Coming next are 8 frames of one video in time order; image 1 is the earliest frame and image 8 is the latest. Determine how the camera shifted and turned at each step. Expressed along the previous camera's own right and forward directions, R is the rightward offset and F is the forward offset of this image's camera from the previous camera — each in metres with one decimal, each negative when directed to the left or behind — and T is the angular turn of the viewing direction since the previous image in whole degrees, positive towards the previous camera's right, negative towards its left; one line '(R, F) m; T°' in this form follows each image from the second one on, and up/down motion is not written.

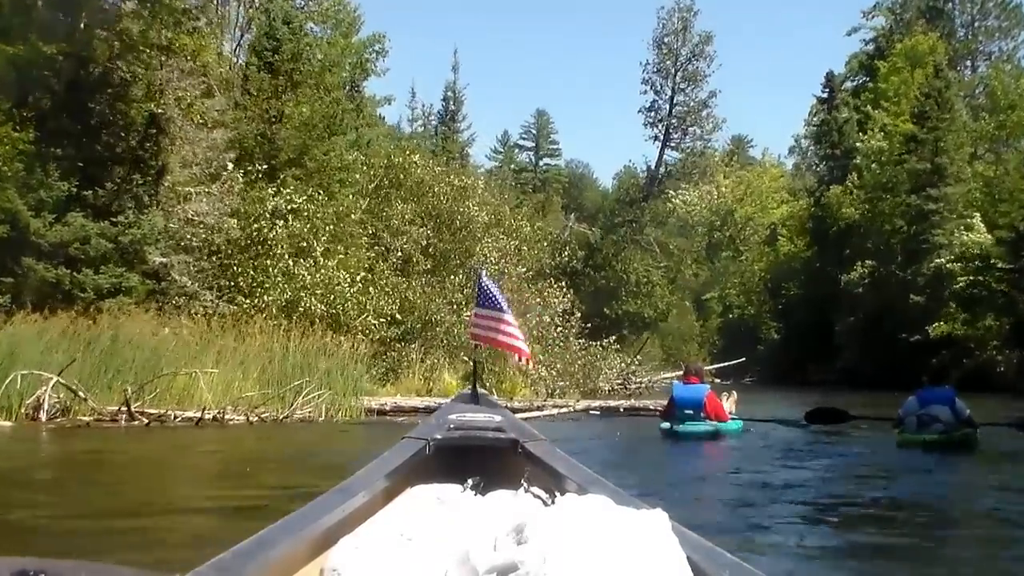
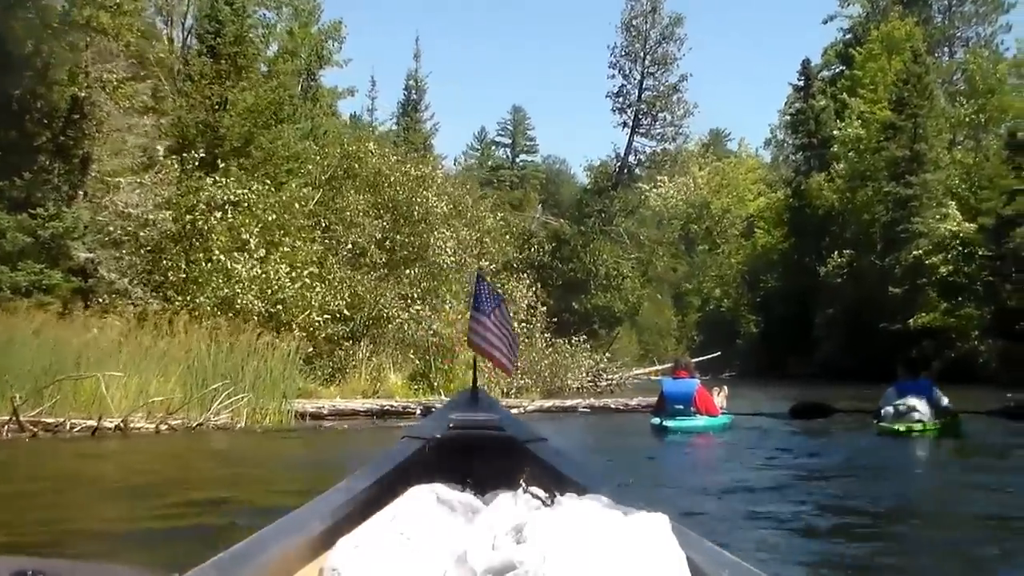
(+0.4, +1.3) m; +1°
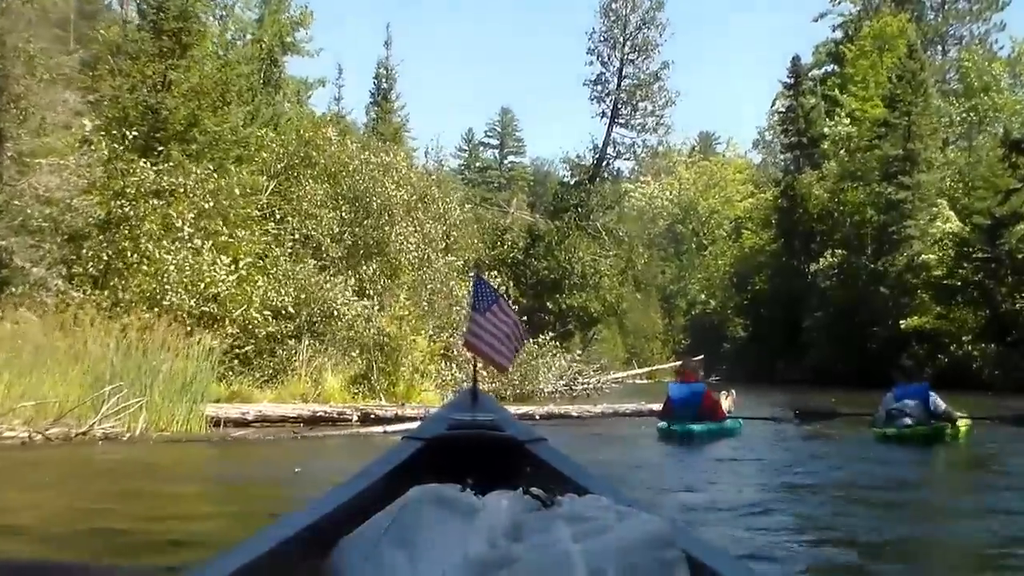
(+0.4, +1.6) m; 0°
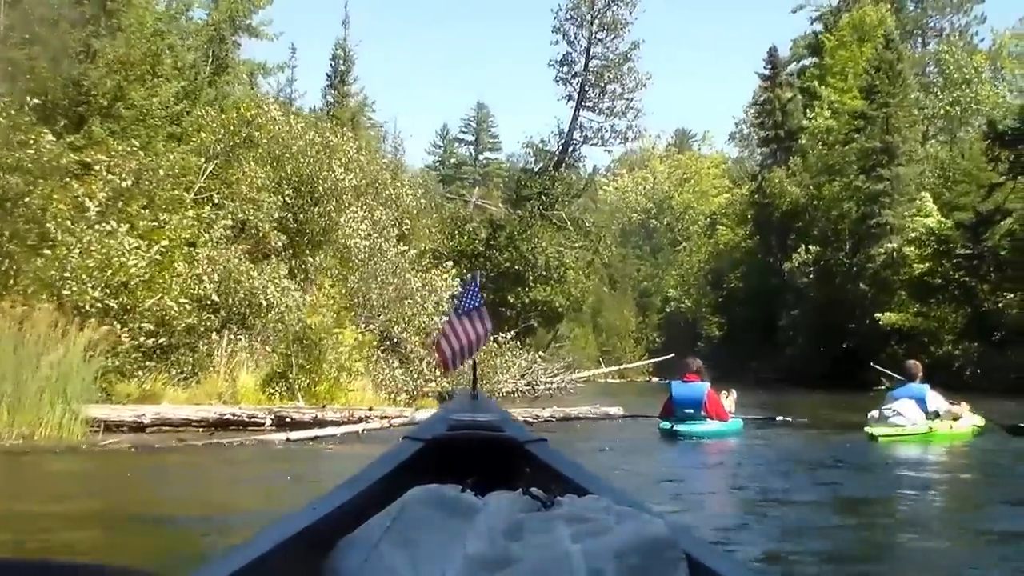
(+0.3, +1.6) m; +1°
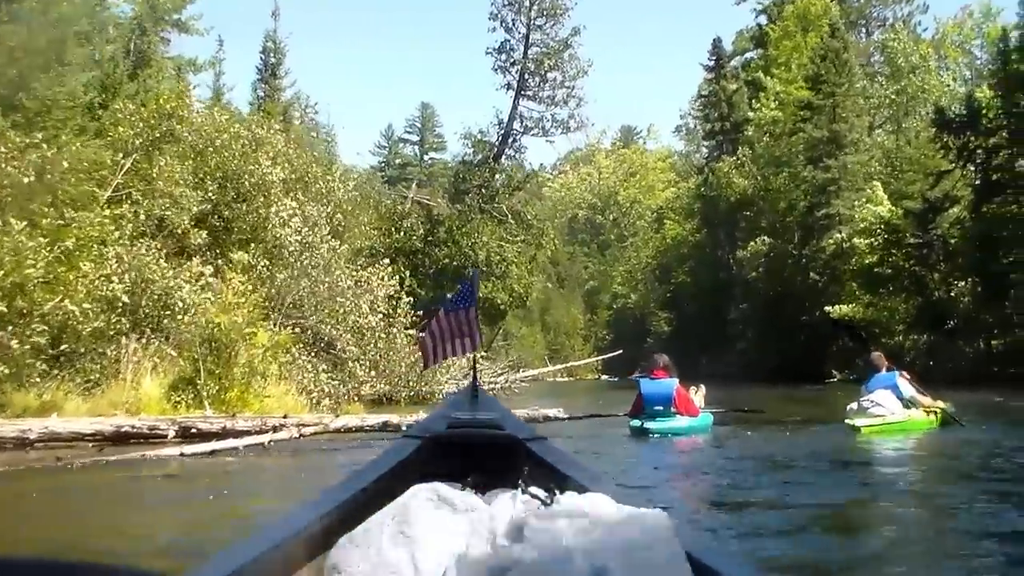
(+0.2, +1.0) m; +2°
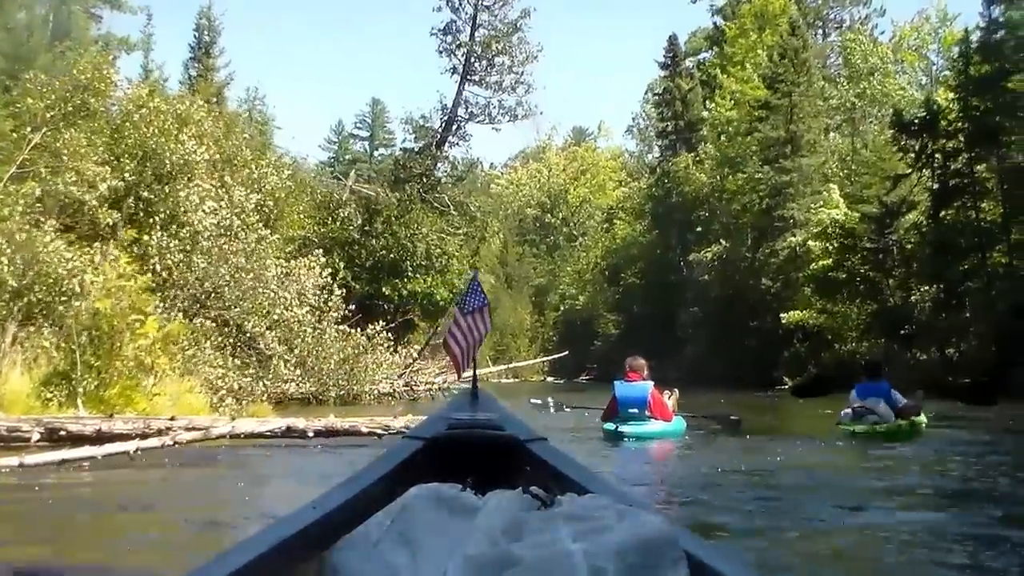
(+0.1, +1.4) m; +2°
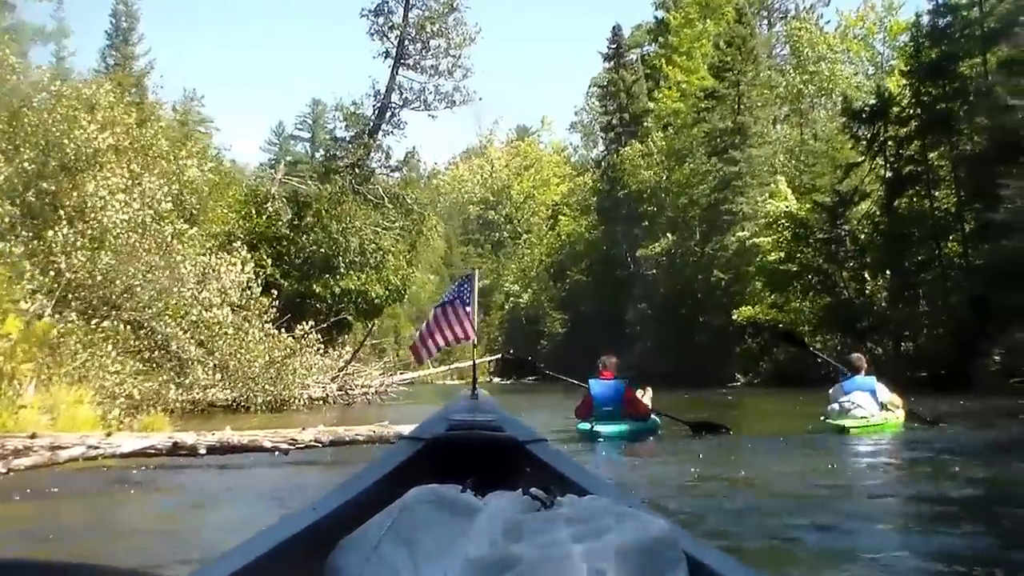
(+0.1, +1.4) m; +2°
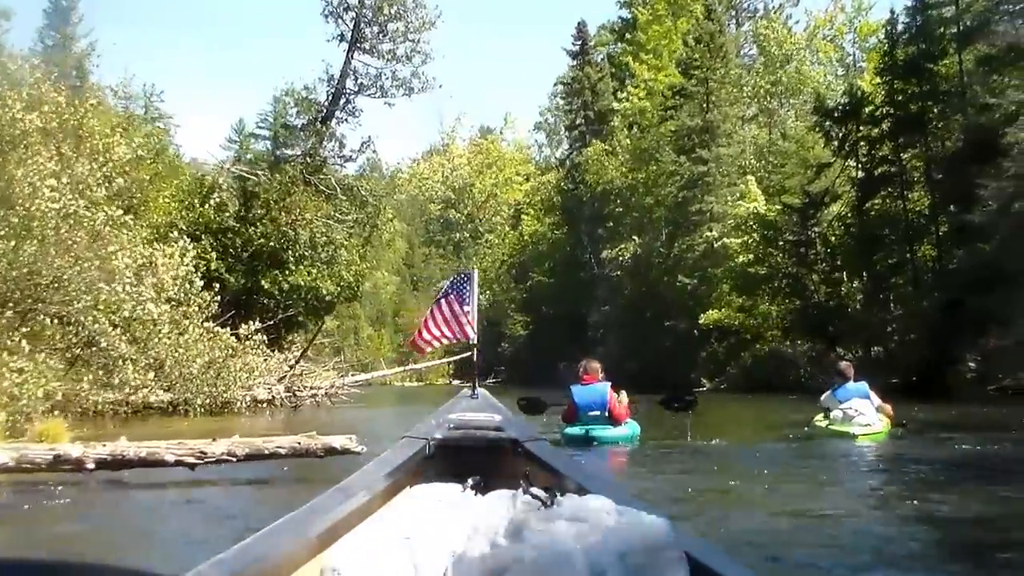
(0.0, +1.2) m; +2°
